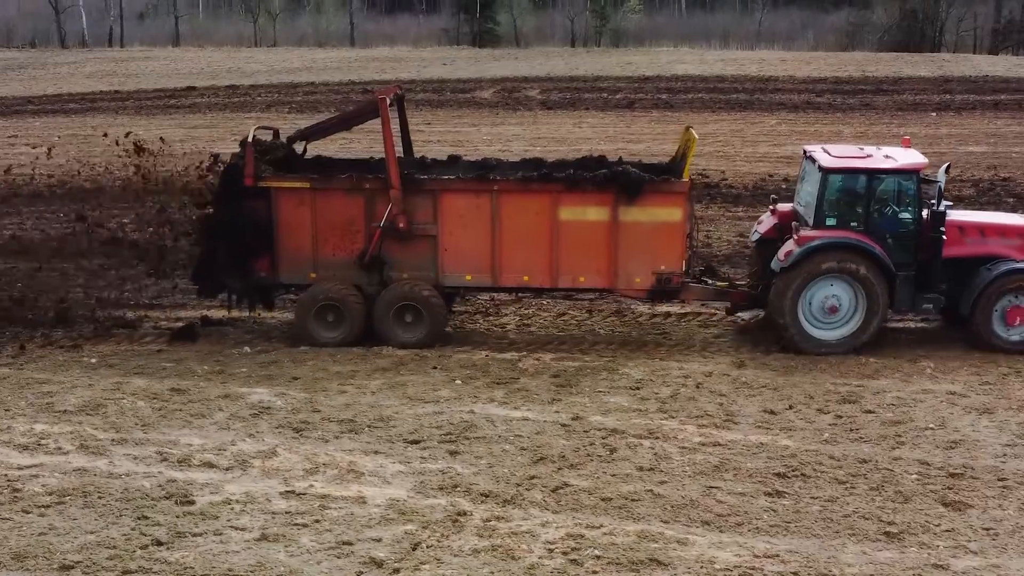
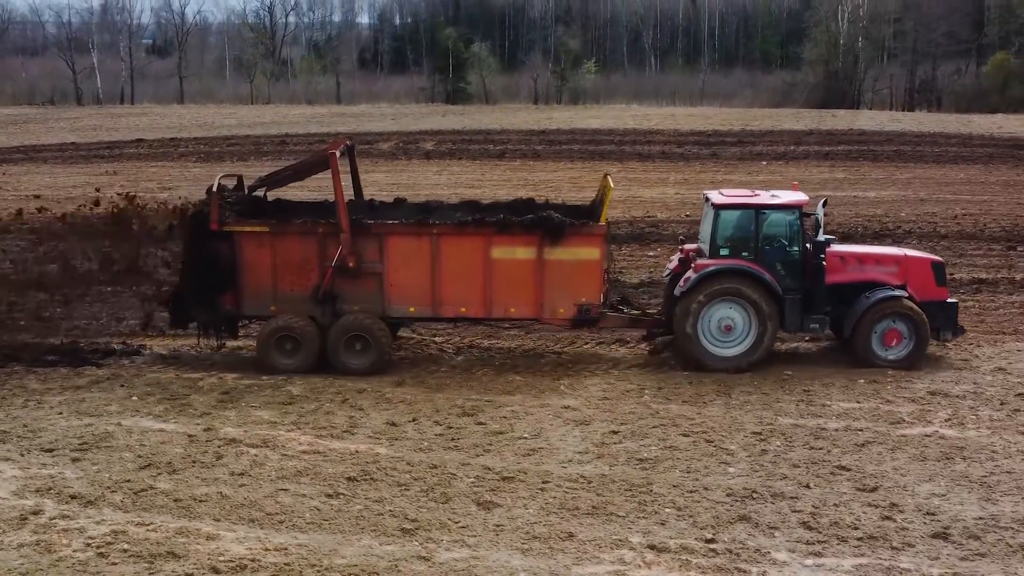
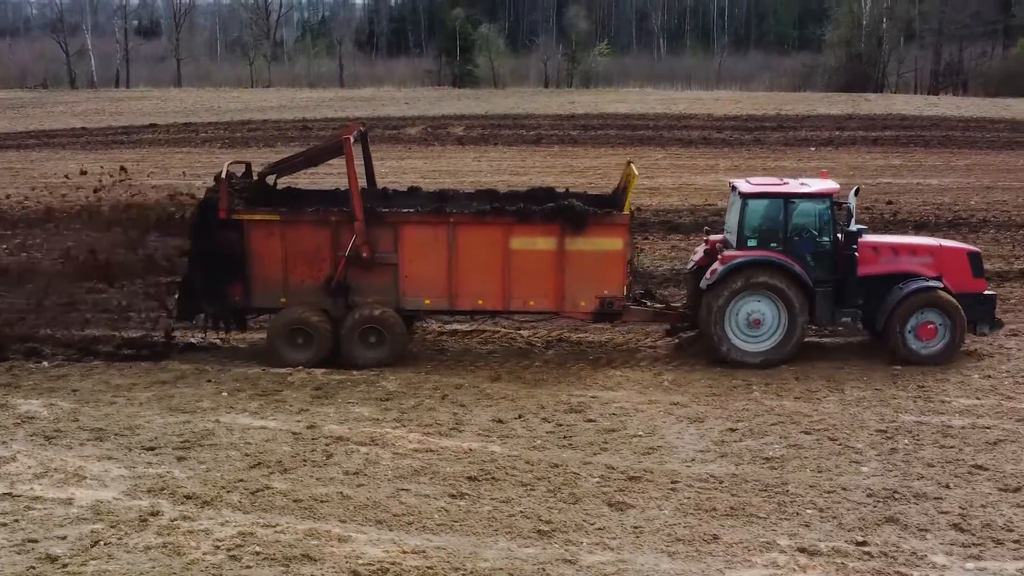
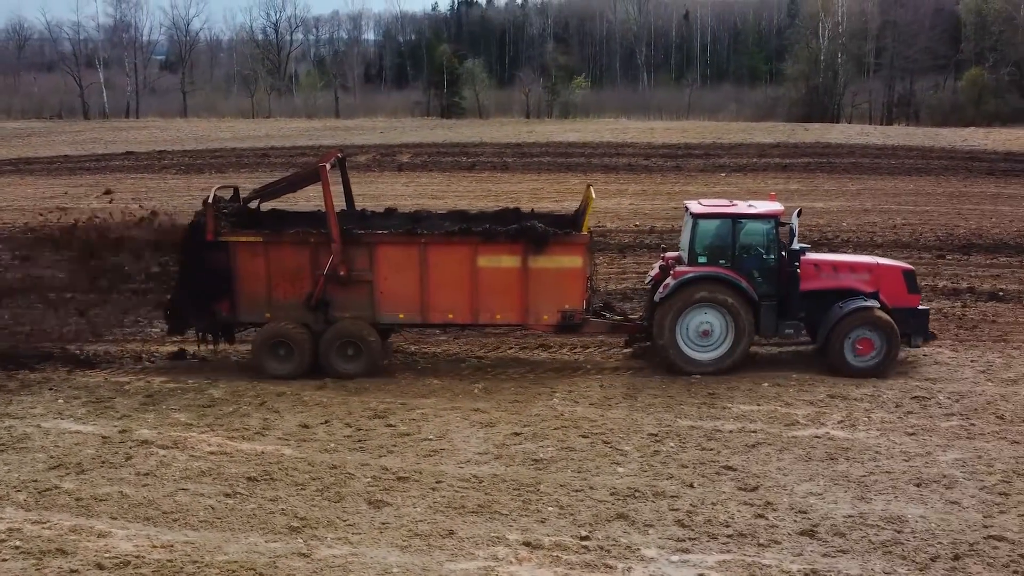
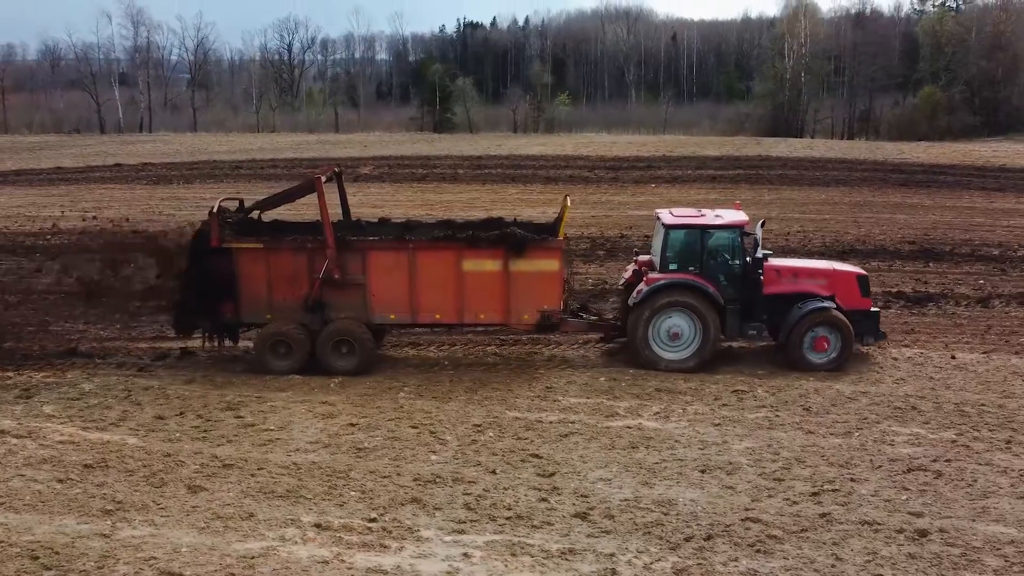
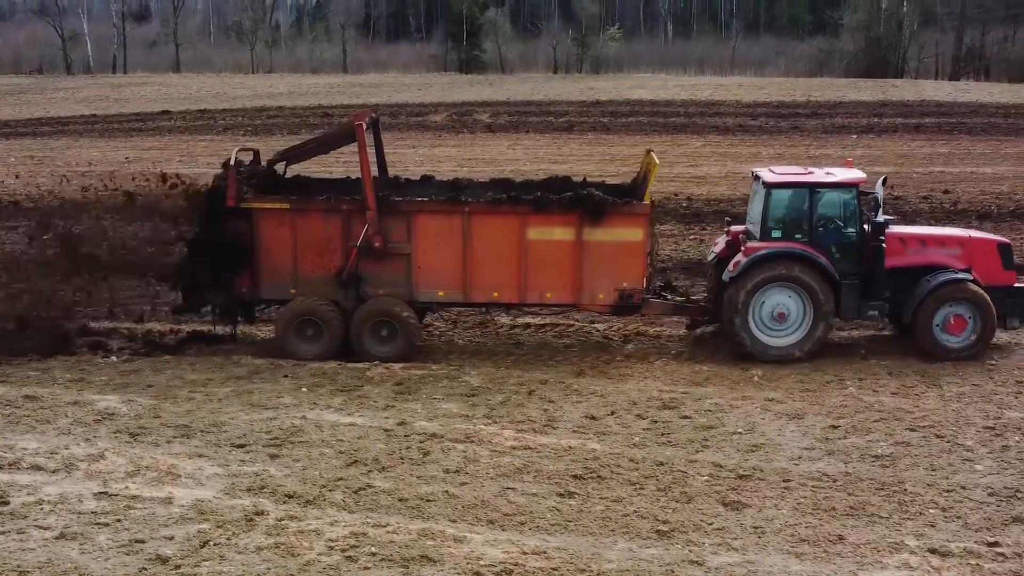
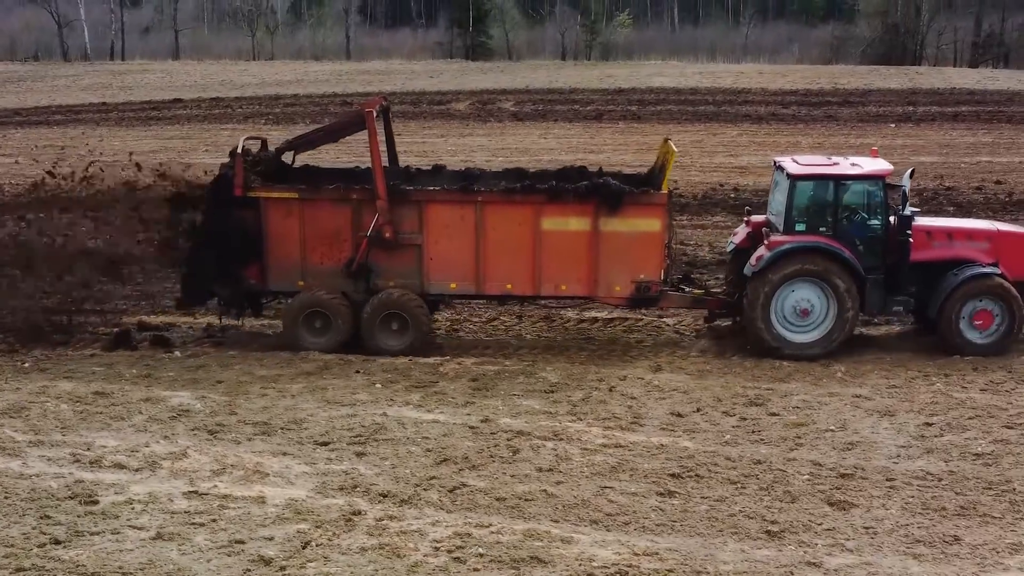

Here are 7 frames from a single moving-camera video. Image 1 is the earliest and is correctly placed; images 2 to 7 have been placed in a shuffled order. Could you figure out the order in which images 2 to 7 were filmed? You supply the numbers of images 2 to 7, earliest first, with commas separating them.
7, 6, 3, 2, 4, 5
